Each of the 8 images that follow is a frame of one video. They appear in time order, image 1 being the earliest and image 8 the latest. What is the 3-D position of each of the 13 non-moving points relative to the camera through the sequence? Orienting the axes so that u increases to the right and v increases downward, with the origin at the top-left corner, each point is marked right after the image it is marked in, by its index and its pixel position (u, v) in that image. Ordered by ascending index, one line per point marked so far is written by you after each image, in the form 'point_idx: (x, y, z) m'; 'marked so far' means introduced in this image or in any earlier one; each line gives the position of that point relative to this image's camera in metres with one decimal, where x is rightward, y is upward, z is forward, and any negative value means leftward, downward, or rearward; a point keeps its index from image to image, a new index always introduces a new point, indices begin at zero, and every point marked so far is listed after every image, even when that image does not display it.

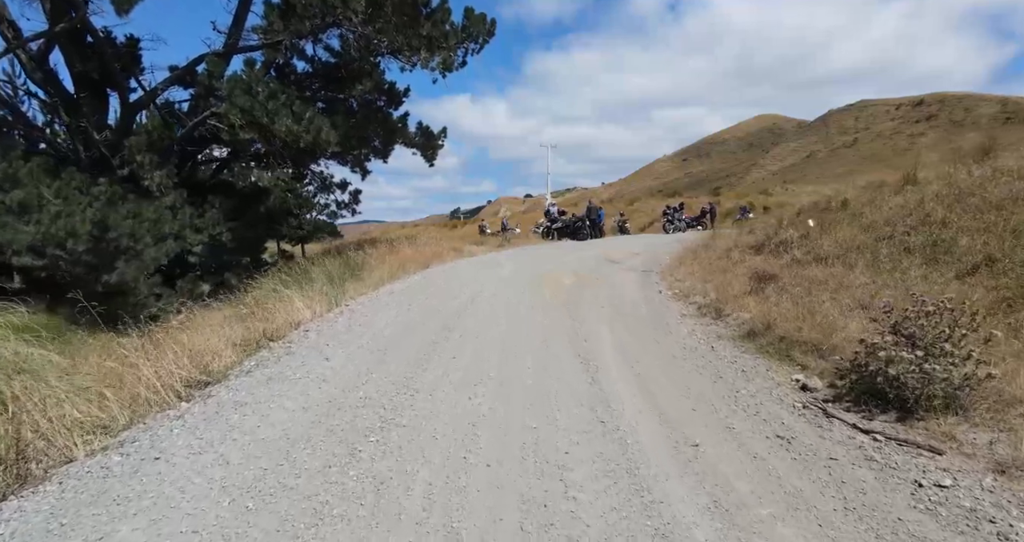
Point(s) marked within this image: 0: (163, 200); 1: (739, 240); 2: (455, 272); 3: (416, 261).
0: (-10.6, +2.1, +17.5) m
1: (+6.8, +0.8, +17.1) m
2: (-1.5, 0.0, +16.0) m
3: (-2.9, +0.3, +18.4) m
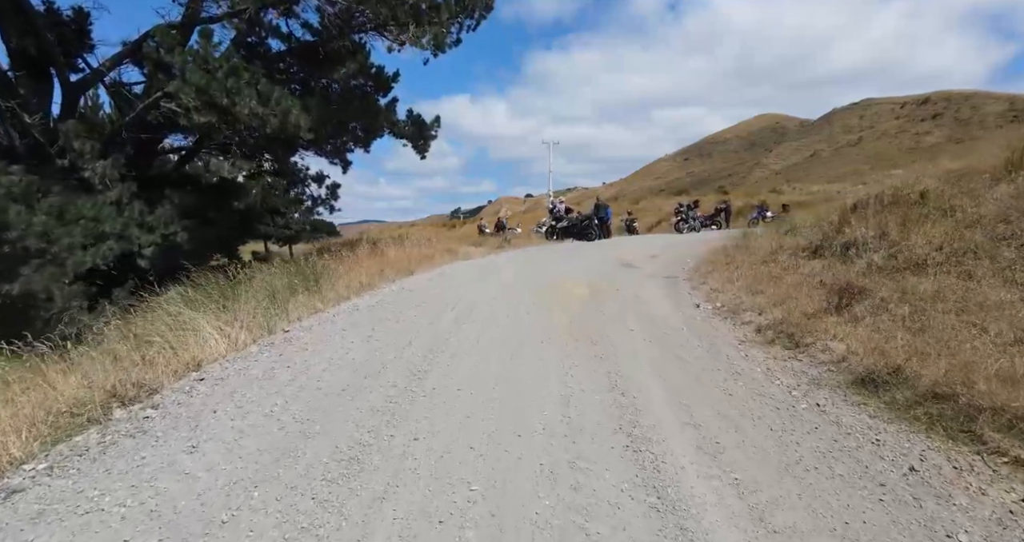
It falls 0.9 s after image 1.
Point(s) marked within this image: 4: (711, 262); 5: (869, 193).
0: (-10.6, +2.0, +15.0) m
1: (+6.8, +0.7, +14.5) m
2: (-1.5, -0.1, +13.5) m
3: (-2.9, +0.1, +15.9) m
4: (+5.4, +0.1, +15.4) m
5: (+8.9, +1.9, +14.3) m
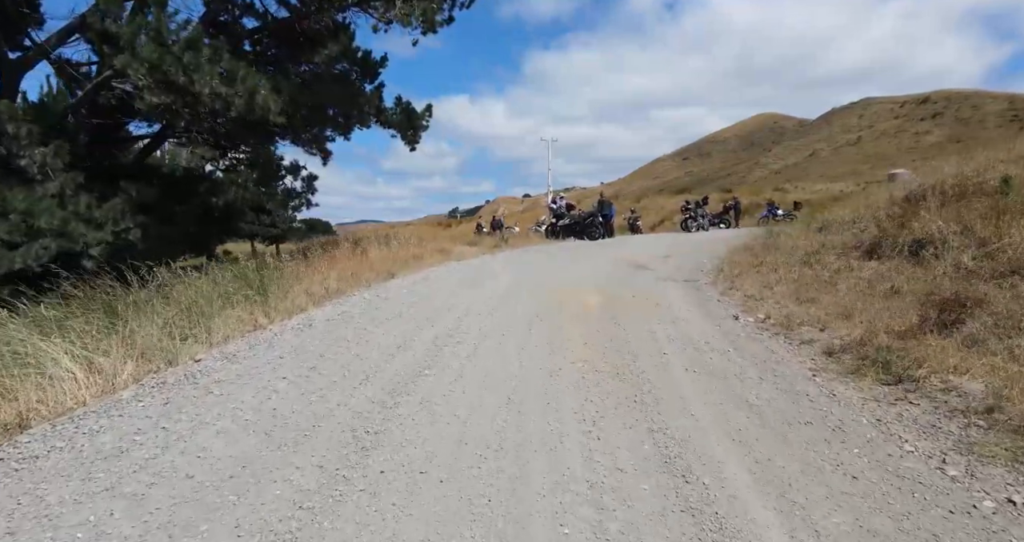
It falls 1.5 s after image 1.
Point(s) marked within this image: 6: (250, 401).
0: (-10.6, +1.9, +13.1) m
1: (+6.8, +0.6, +12.6) m
2: (-1.6, -0.2, +11.5) m
3: (-2.9, +0.1, +14.0) m
4: (+5.4, +0.1, +13.5) m
5: (+8.8, +1.8, +12.4) m
6: (-1.9, -0.9, +4.1) m
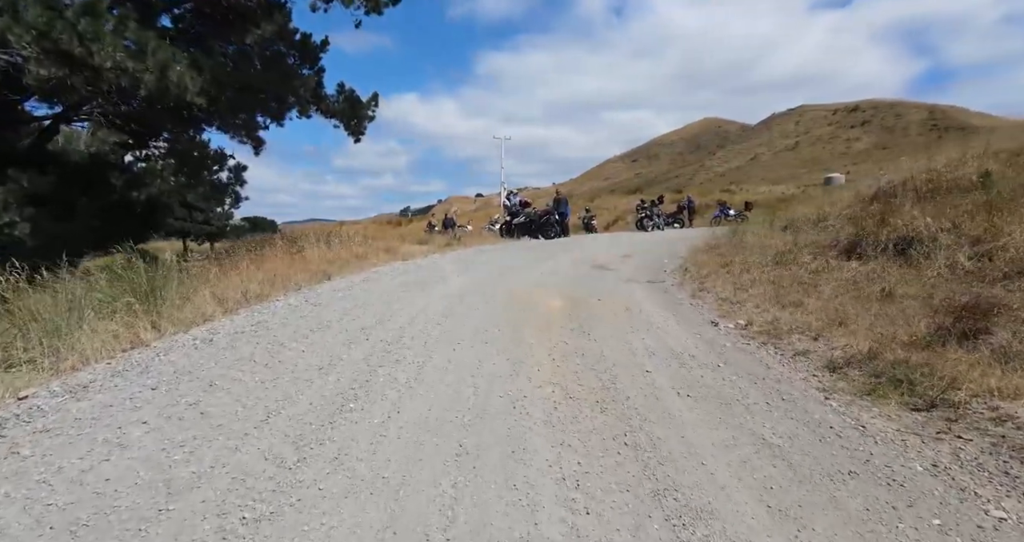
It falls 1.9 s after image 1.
0: (-11.6, +1.9, +11.0) m
1: (+5.8, +0.6, +12.0) m
2: (-2.4, -0.2, +10.2) m
3: (-4.0, 0.0, +12.5) m
4: (+4.3, +0.1, +12.8) m
5: (+7.9, +1.8, +12.0) m
6: (-2.1, -0.9, +2.8) m
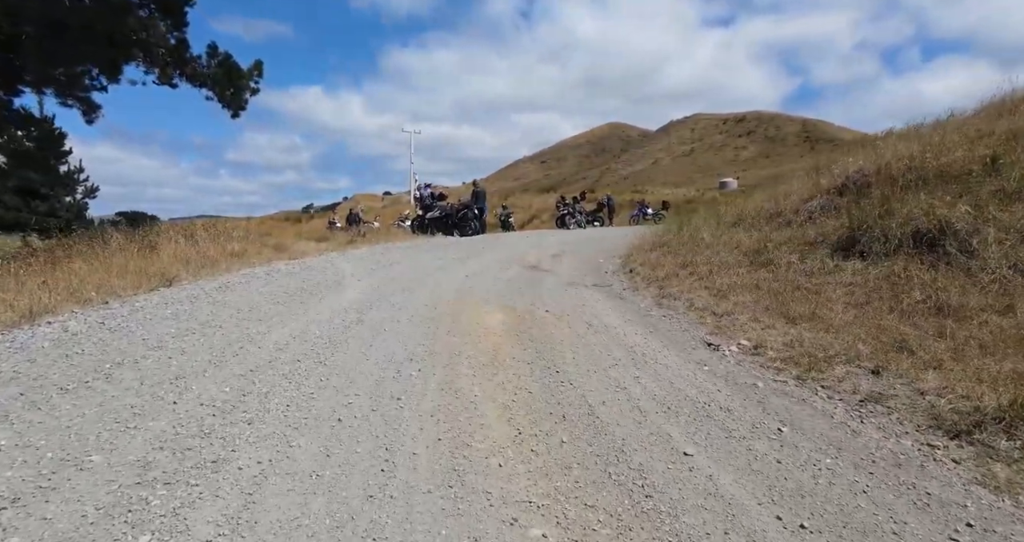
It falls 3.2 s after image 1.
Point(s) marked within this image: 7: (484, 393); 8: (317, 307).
0: (-12.6, +1.9, +6.6) m
1: (+4.4, +0.6, +10.3) m
2: (-3.5, -0.2, +7.3) m
3: (-5.4, 0.0, +9.3) m
4: (+2.8, 0.0, +10.9) m
5: (+6.4, +1.8, +10.7) m
6: (-2.0, -1.0, 0.0) m
7: (-0.2, -0.8, +3.9) m
8: (-2.2, -0.4, +6.6) m
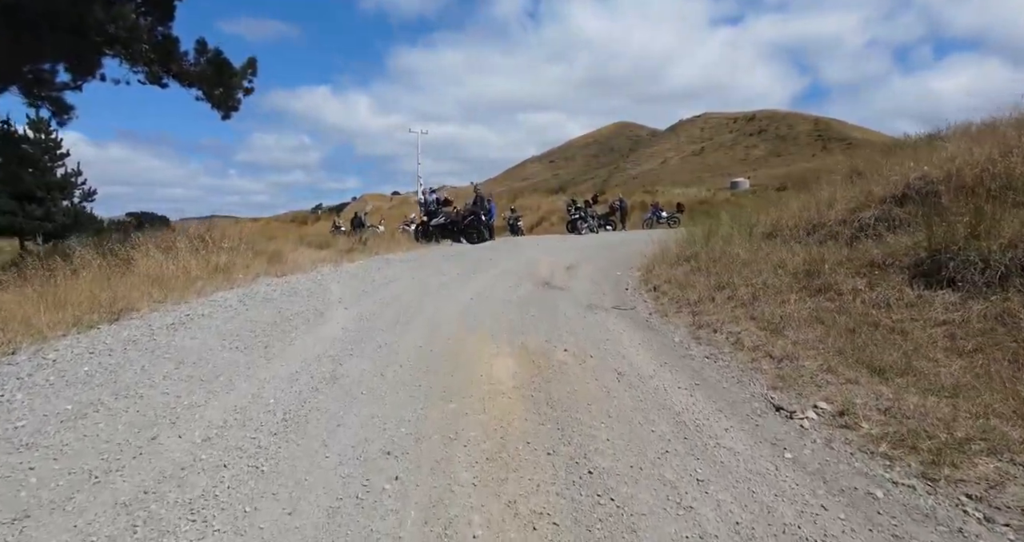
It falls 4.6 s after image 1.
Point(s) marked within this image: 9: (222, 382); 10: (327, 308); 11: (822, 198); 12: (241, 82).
0: (-12.5, +1.5, +5.5) m
1: (+4.5, +0.2, +9.0) m
2: (-3.4, -0.6, +6.1) m
3: (-5.2, -0.3, +8.1) m
4: (+3.0, -0.3, +9.5) m
5: (+6.6, +1.5, +9.3) m
6: (-2.0, -1.3, -1.2) m
7: (-0.1, -1.2, +2.6) m
8: (-2.1, -0.8, +5.3) m
9: (-2.3, -0.8, +4.4) m
10: (-2.6, -0.5, +7.8) m
11: (+7.2, +1.7, +13.4) m
12: (-7.8, +5.4, +16.5) m
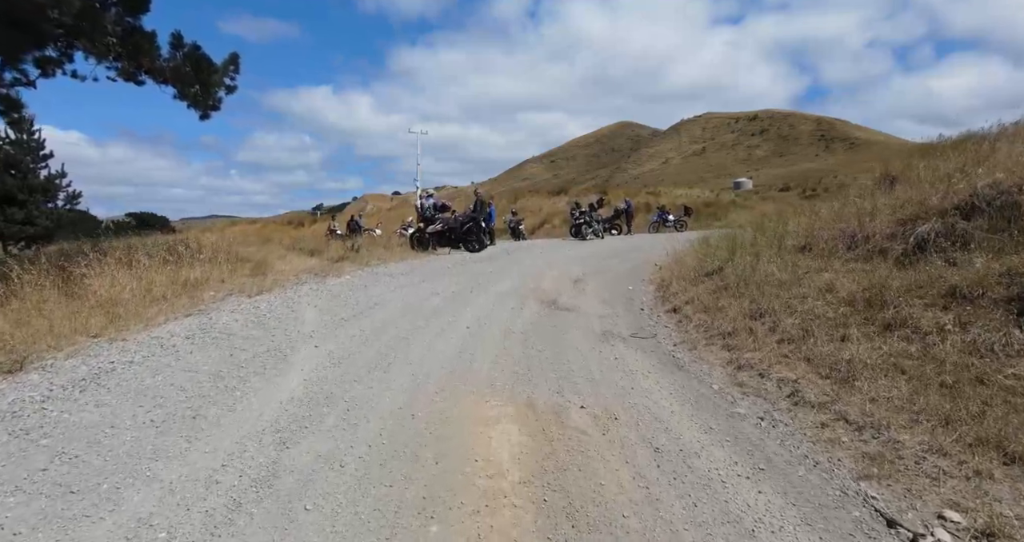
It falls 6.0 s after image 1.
0: (-12.5, +1.2, +4.2) m
1: (+4.6, -0.1, +7.7) m
2: (-3.3, -0.9, +4.7) m
3: (-5.2, -0.7, +6.8) m
4: (+3.0, -0.7, +8.2) m
5: (+6.6, +1.1, +7.9) m
6: (-2.0, -1.7, -2.6) m
7: (-0.1, -1.5, +1.3) m
8: (-2.1, -1.1, +4.0) m
9: (-2.3, -1.2, +3.0) m
10: (-2.5, -0.8, +6.4) m
11: (+7.3, +1.4, +12.1) m
12: (-7.7, +5.1, +15.2) m
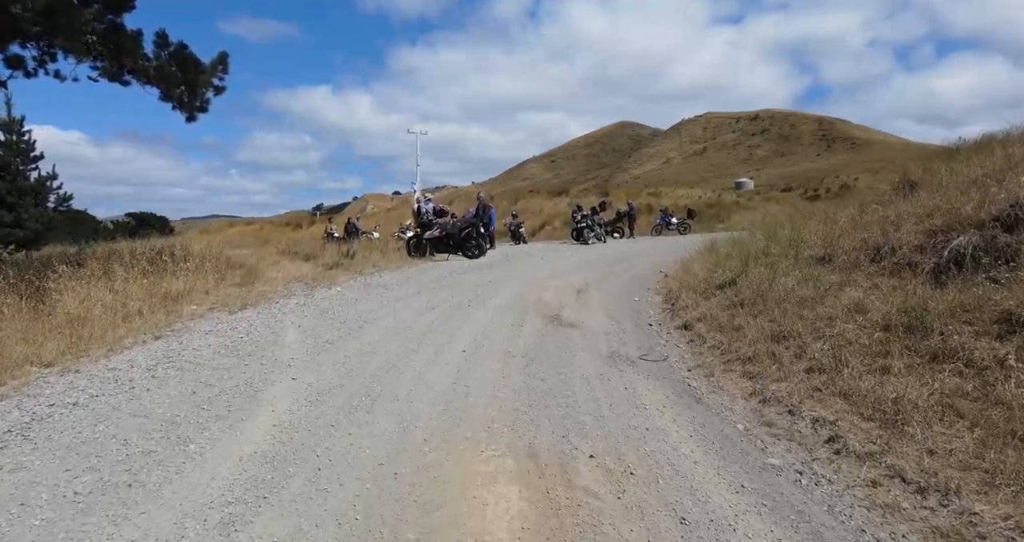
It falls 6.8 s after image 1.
0: (-12.5, +0.9, +3.5) m
1: (+4.6, -0.3, +7.0) m
2: (-3.3, -1.2, +4.0) m
3: (-5.2, -0.9, +6.1) m
4: (+3.0, -0.9, +7.5) m
5: (+6.6, +0.9, +7.2) m
6: (-2.0, -1.9, -3.3) m
7: (-0.1, -1.8, +0.6) m
8: (-2.1, -1.3, +3.3) m
9: (-2.3, -1.4, +2.3) m
10: (-2.5, -1.1, +5.7) m
11: (+7.3, +1.1, +11.4) m
12: (-7.7, +4.8, +14.5) m
